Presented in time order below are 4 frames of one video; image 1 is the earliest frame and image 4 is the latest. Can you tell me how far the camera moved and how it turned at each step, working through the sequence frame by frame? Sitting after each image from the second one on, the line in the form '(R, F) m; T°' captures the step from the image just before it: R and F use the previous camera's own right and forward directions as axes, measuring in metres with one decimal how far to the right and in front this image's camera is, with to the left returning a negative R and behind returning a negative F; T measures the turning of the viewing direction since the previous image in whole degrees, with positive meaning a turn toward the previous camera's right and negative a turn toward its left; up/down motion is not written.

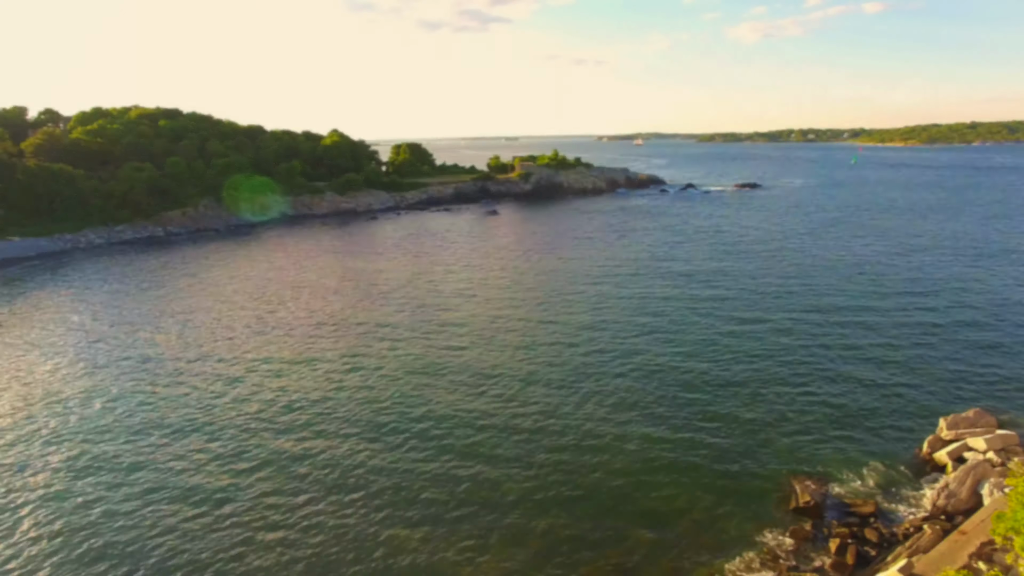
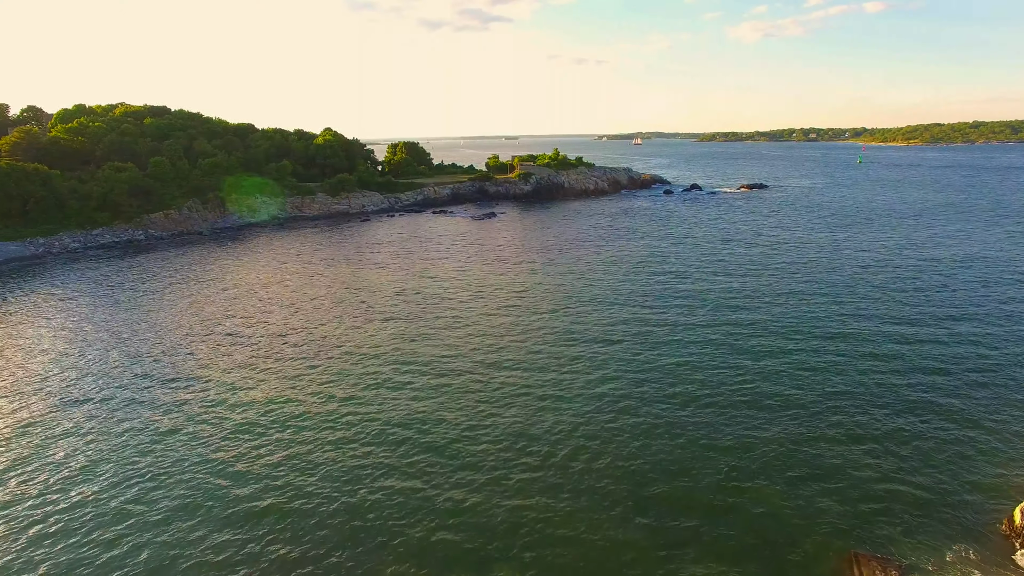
(+0.3, +4.8) m; 0°
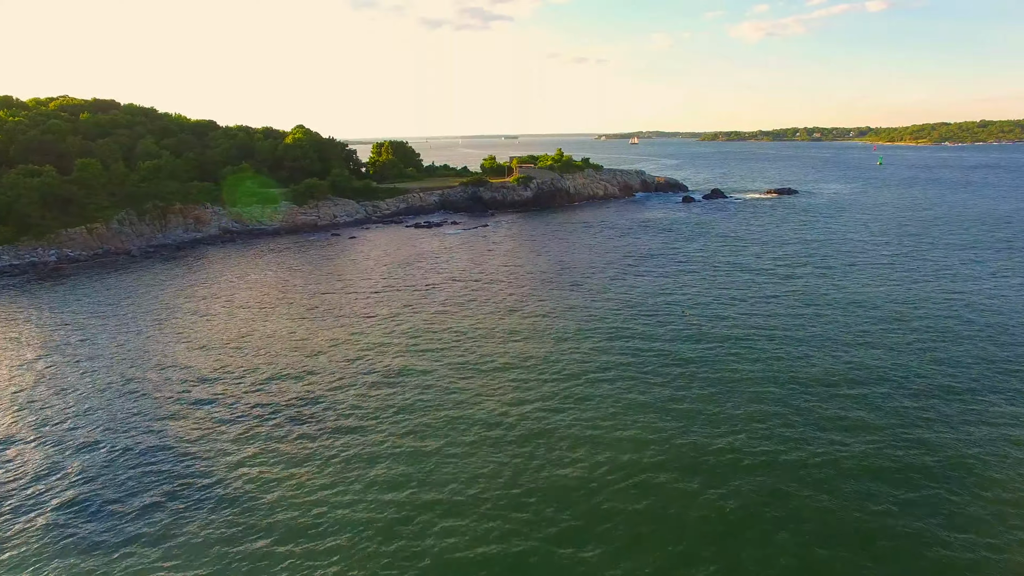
(+0.7, +17.9) m; 0°
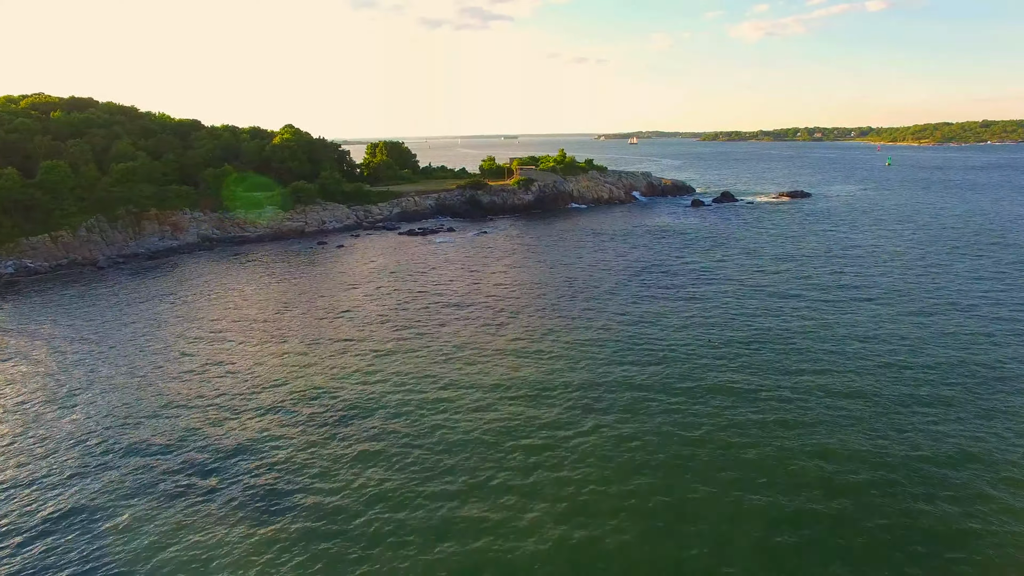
(-0.3, +6.6) m; 0°
